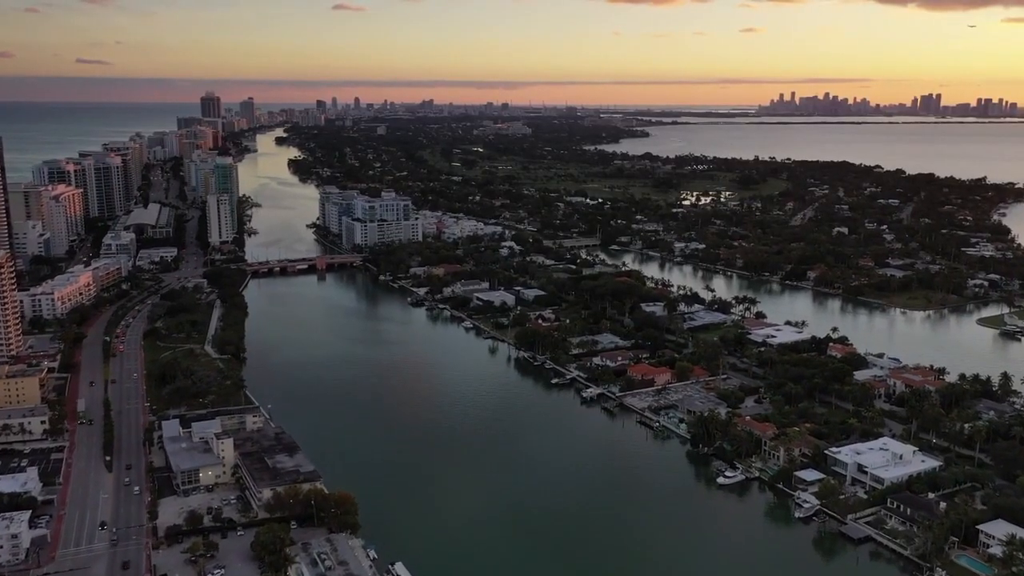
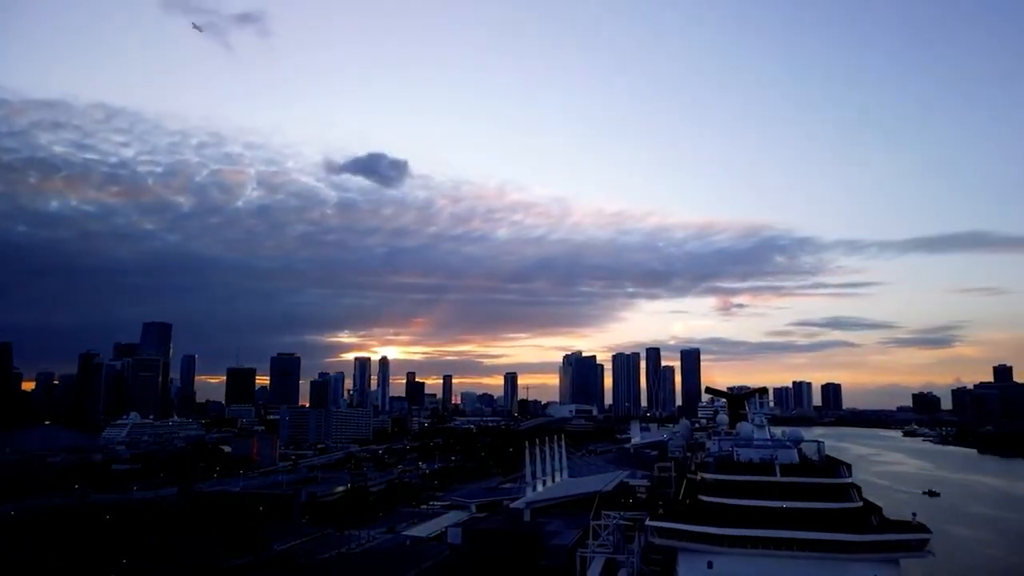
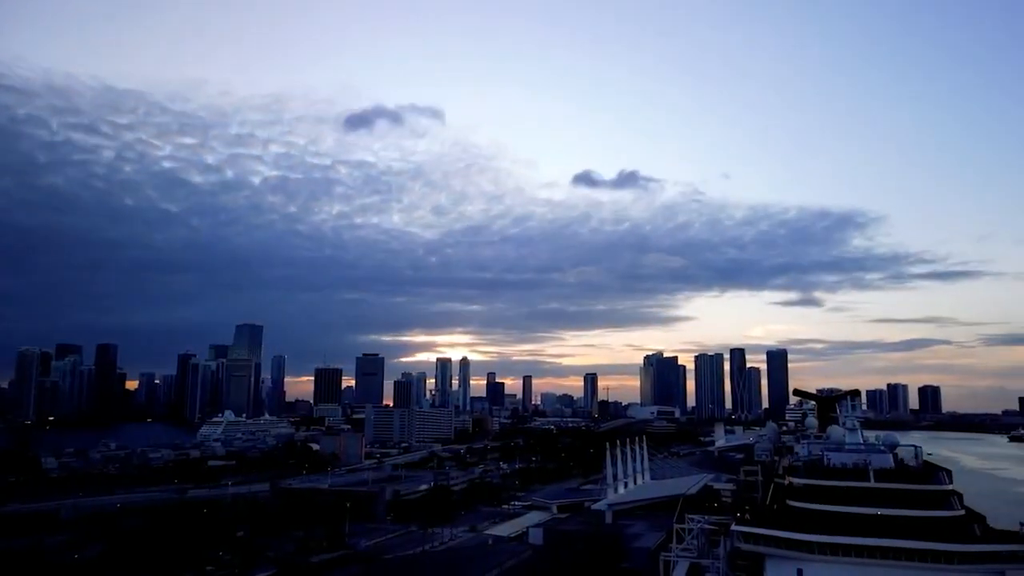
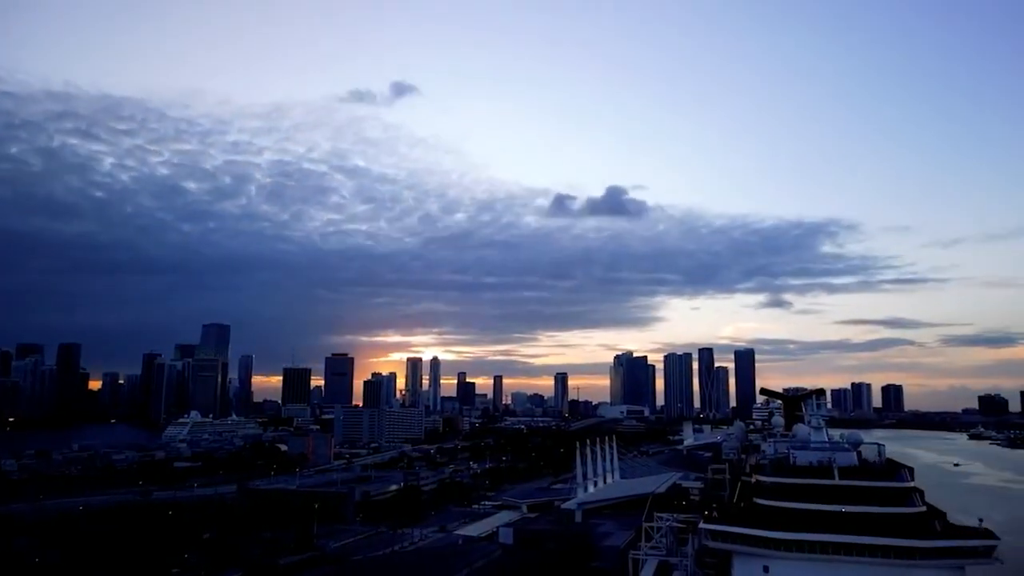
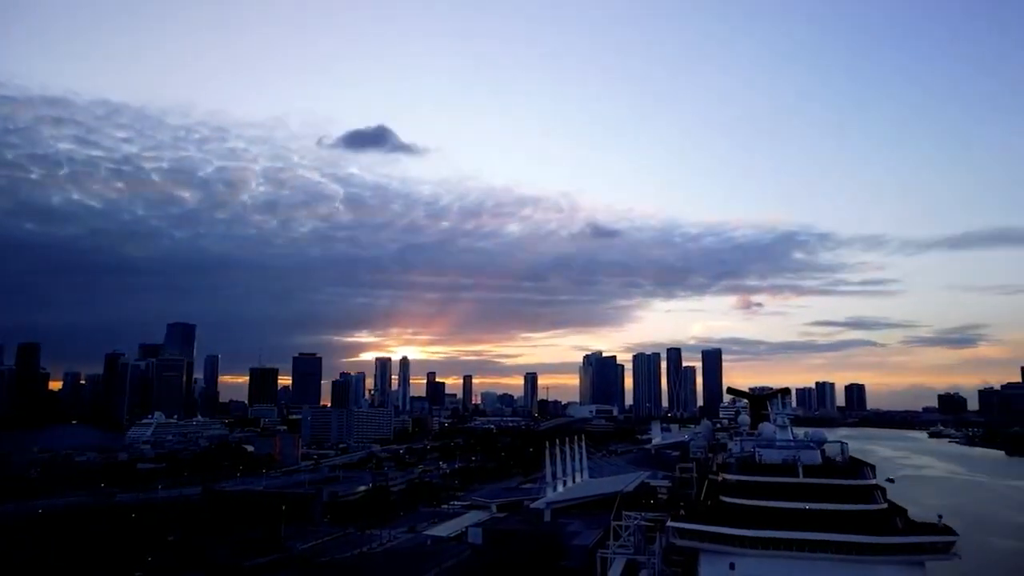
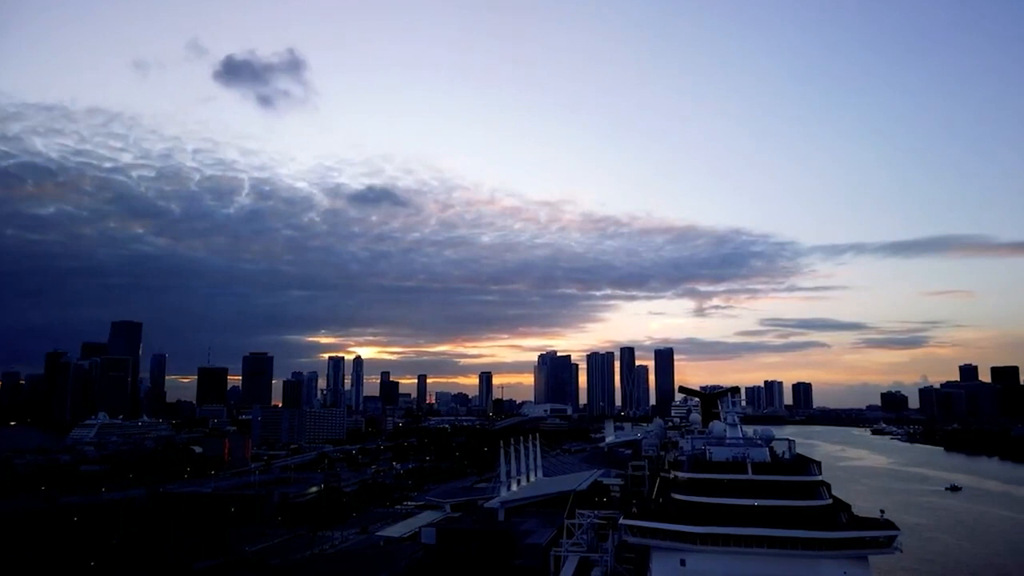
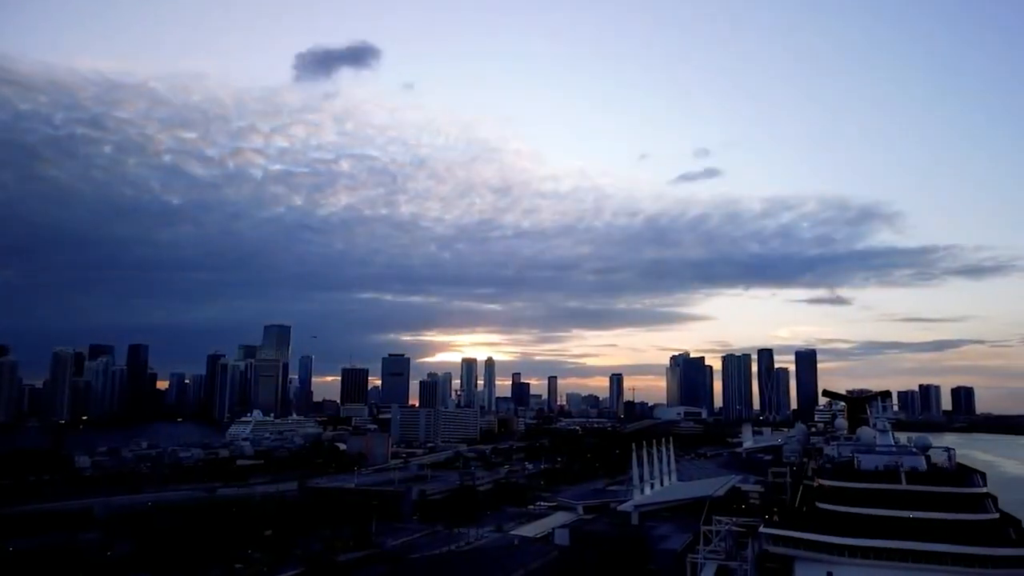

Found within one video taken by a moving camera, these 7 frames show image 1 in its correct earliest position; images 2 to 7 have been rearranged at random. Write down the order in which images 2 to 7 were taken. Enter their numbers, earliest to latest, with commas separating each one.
7, 3, 4, 5, 2, 6
